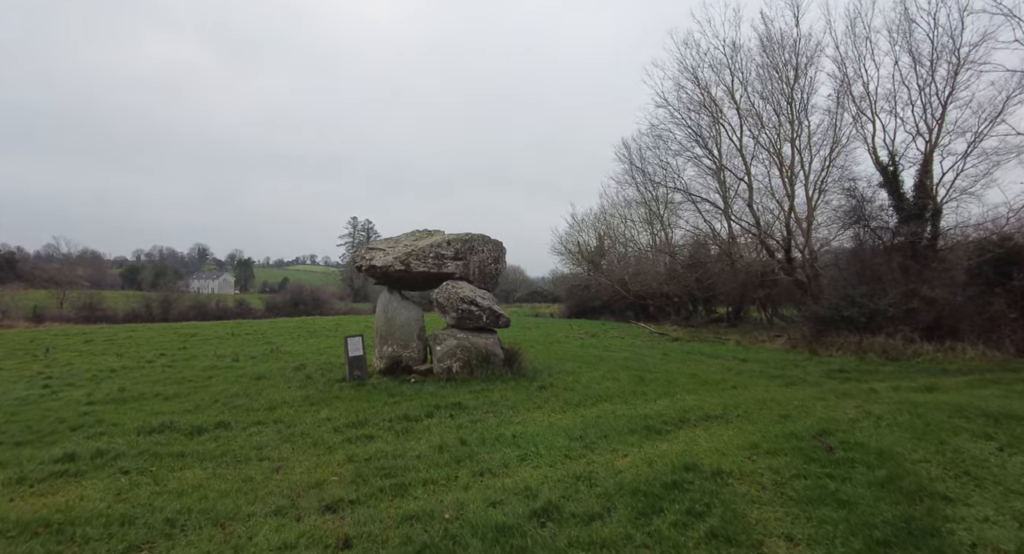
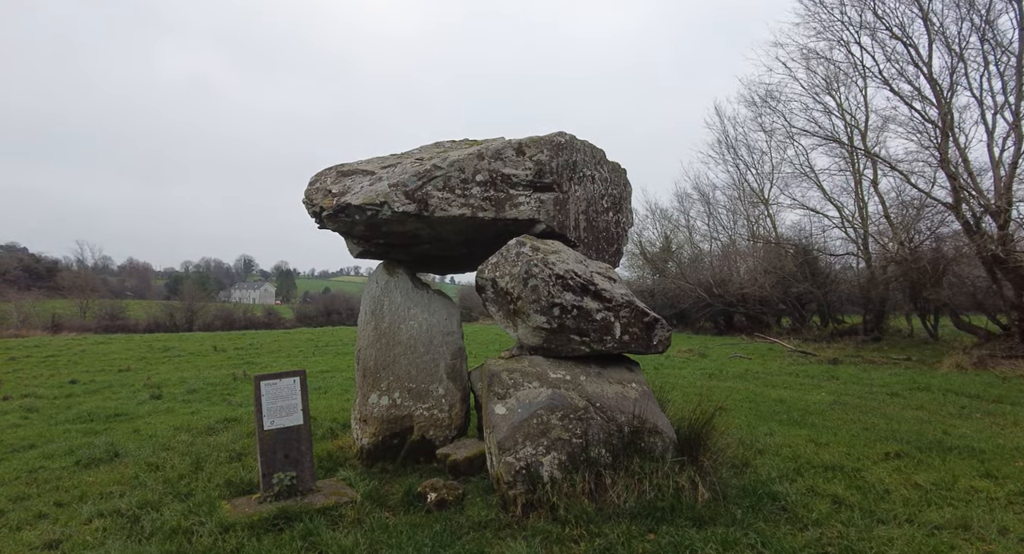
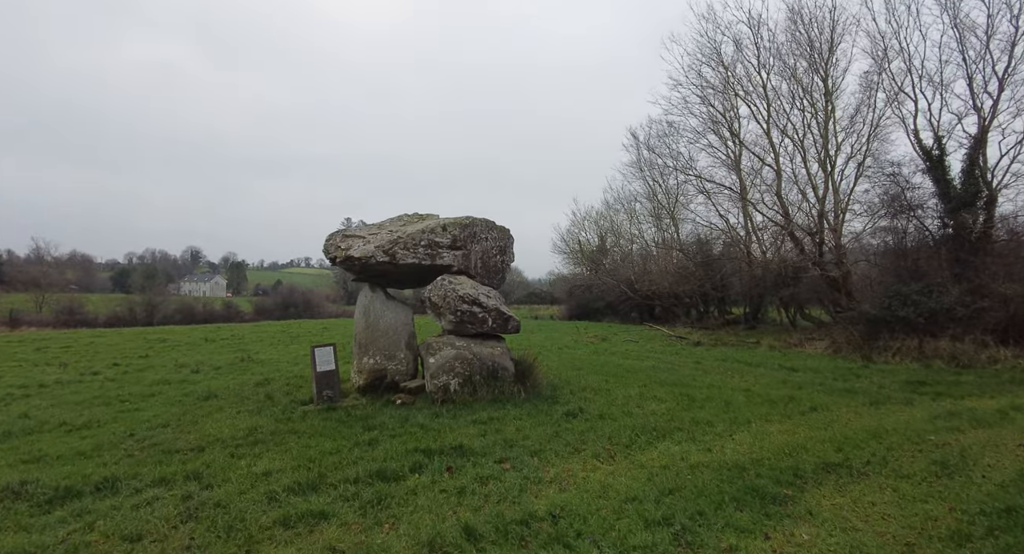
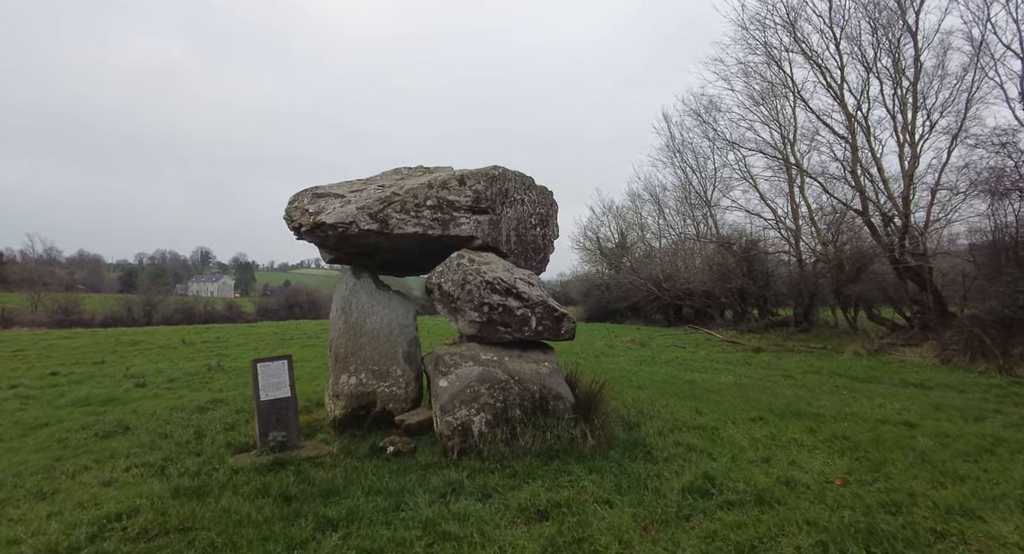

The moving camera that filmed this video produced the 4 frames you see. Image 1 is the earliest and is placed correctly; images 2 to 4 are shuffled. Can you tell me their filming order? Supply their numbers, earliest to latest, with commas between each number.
3, 4, 2
